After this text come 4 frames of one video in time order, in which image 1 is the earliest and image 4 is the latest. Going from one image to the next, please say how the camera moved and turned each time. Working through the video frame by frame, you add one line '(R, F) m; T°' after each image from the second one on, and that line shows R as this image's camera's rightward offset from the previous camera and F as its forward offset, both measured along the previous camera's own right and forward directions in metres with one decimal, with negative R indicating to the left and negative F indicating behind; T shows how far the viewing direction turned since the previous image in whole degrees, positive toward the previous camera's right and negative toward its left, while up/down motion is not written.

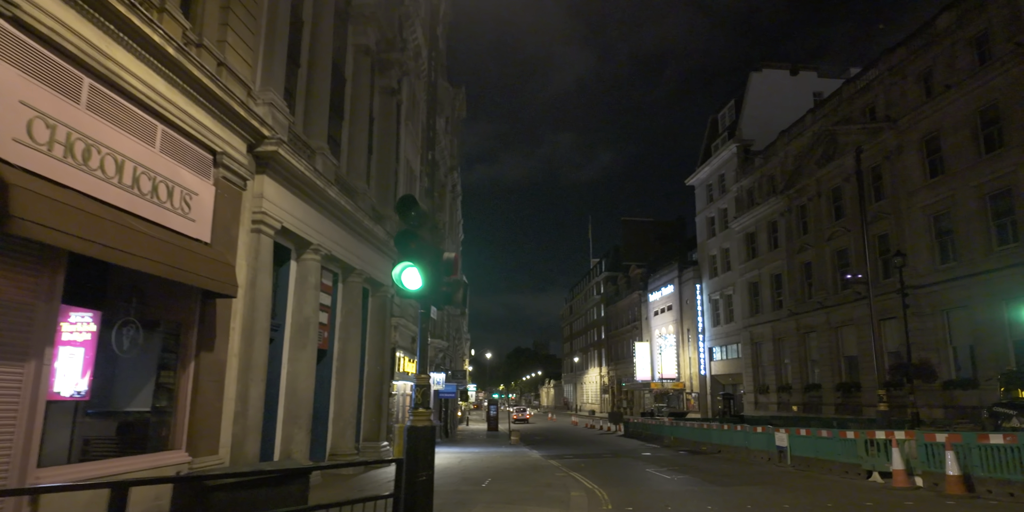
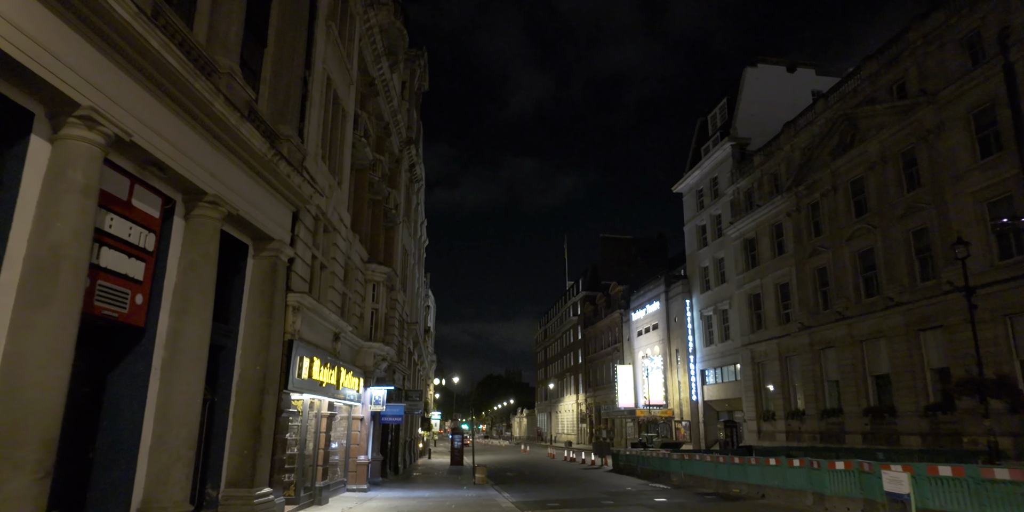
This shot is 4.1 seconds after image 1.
(+0.3, +6.8) m; +3°
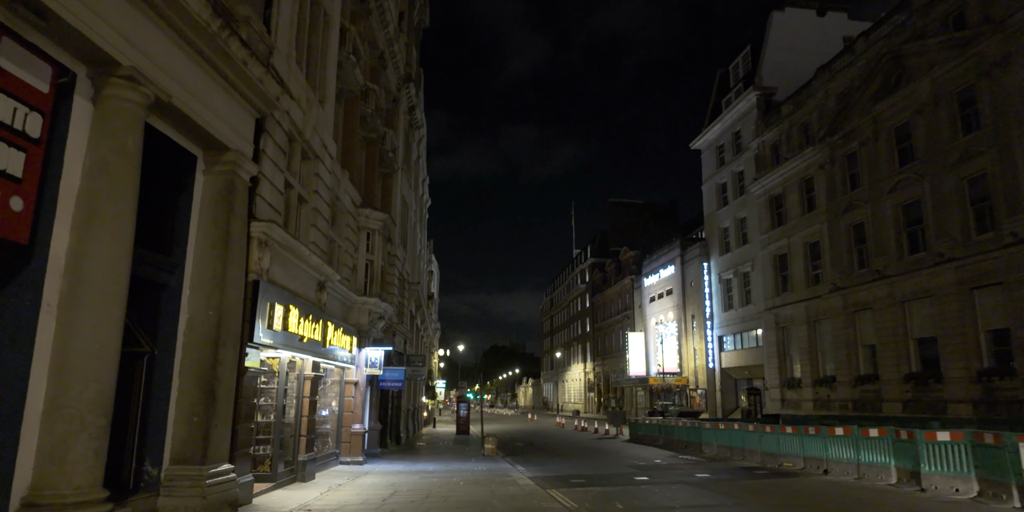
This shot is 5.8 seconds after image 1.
(-0.4, +2.8) m; 0°
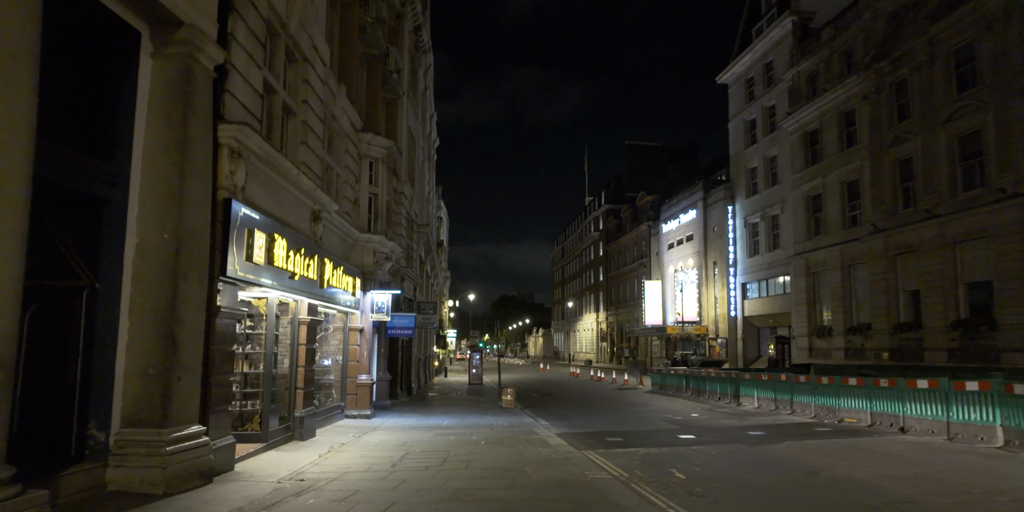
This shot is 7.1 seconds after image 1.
(-0.4, +2.2) m; -1°
